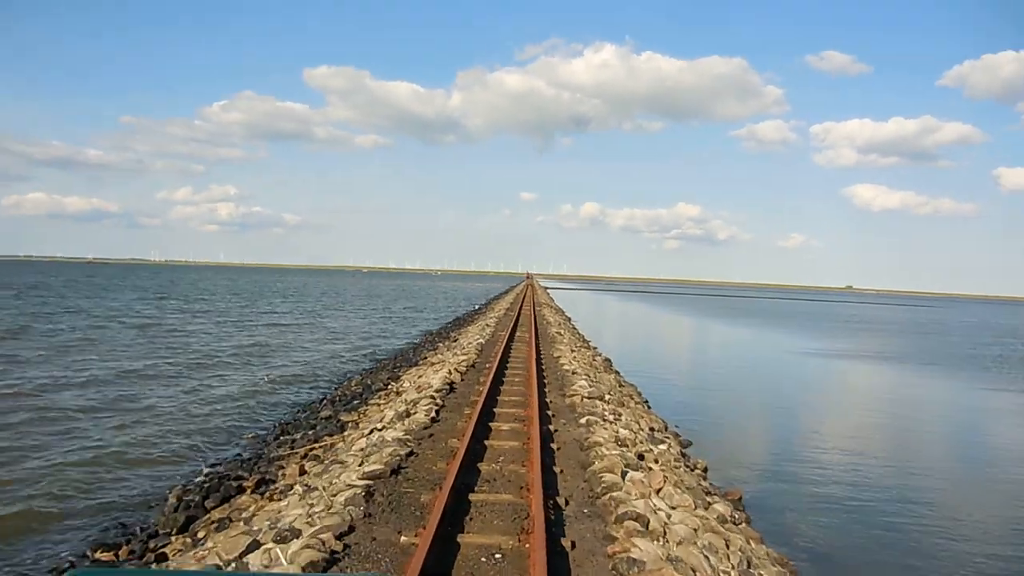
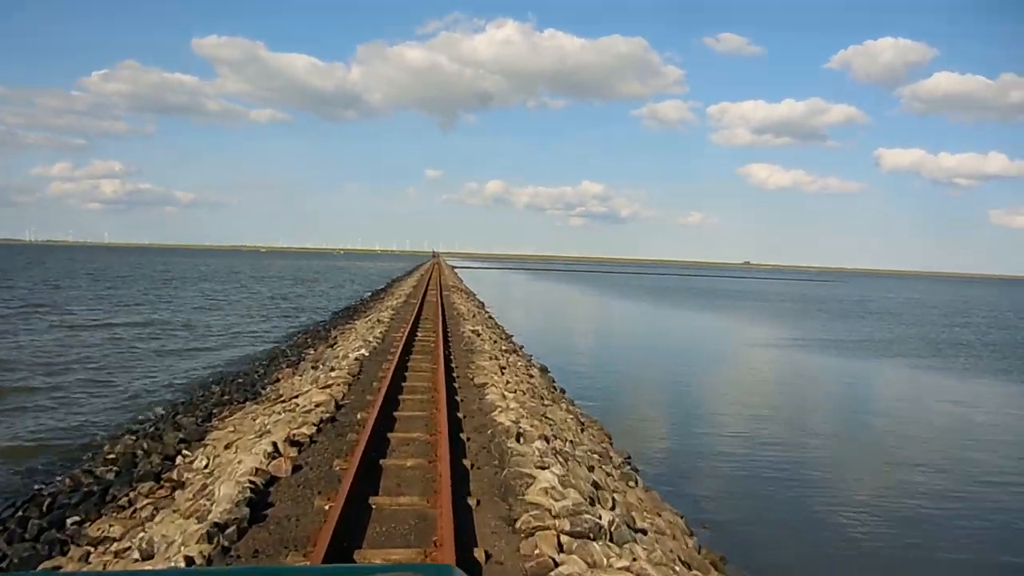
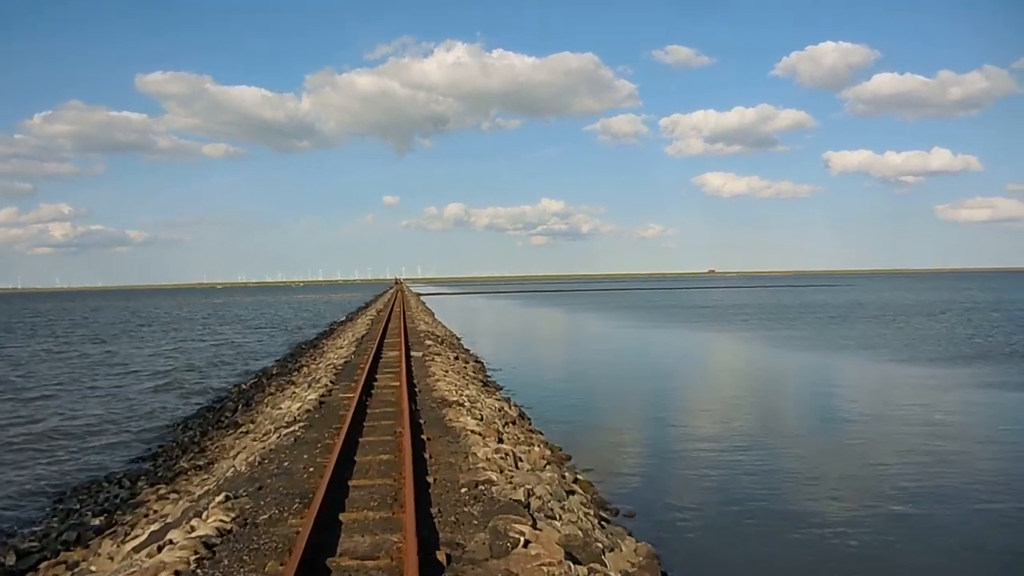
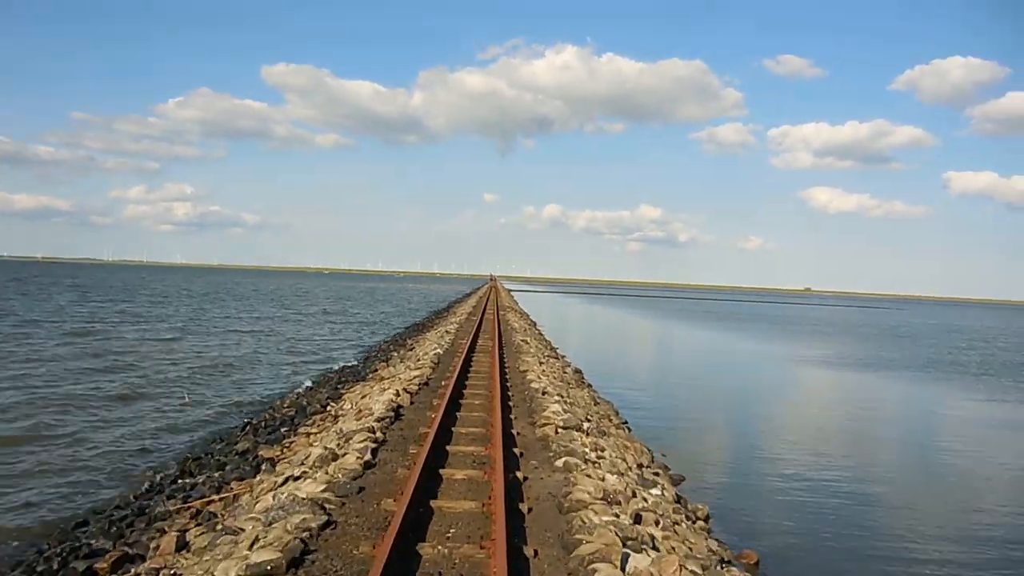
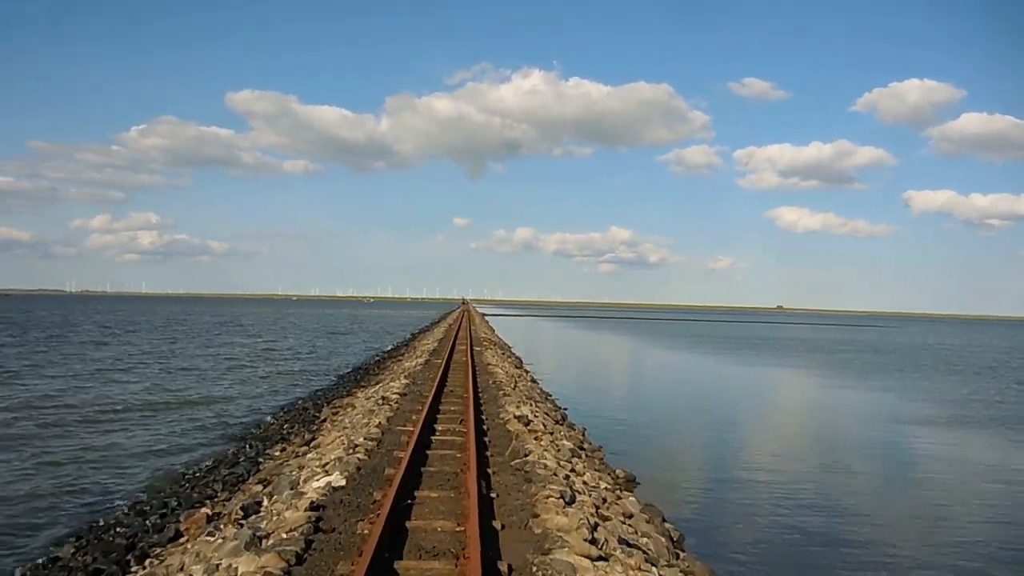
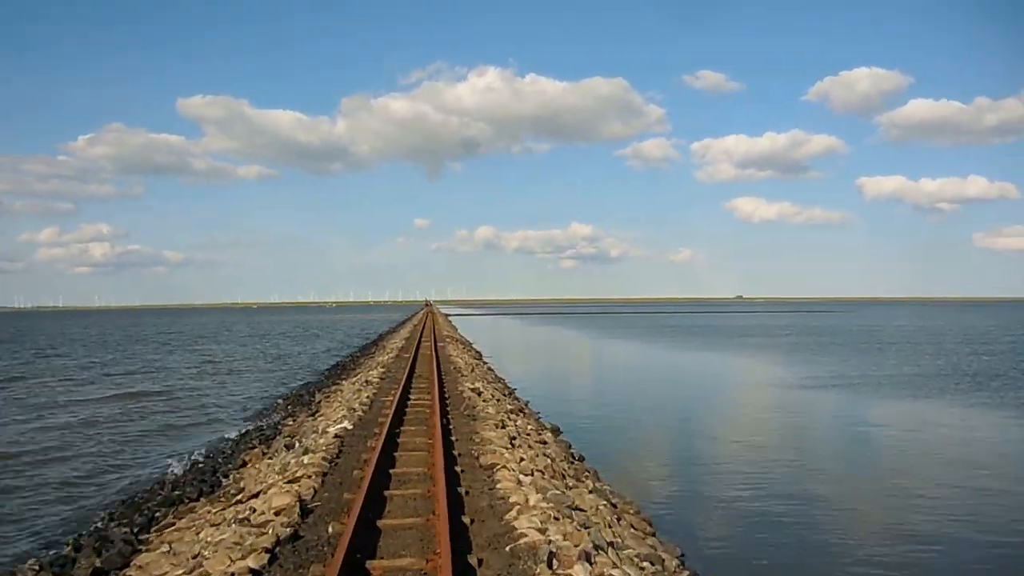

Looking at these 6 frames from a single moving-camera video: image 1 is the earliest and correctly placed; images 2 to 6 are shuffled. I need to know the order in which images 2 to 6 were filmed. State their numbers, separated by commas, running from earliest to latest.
4, 2, 6, 5, 3
